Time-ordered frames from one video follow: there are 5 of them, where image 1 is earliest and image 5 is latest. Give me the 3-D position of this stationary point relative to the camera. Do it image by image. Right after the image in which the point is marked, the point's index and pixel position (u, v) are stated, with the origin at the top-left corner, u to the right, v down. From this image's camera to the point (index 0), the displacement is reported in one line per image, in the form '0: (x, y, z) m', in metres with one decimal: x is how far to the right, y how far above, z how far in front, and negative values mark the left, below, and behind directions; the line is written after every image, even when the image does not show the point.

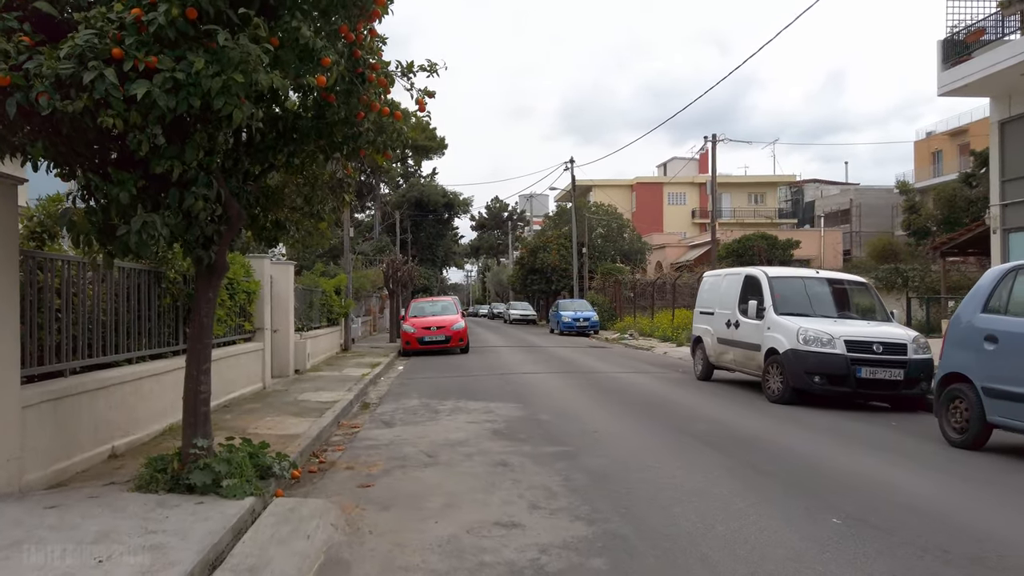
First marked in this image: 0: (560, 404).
0: (+0.7, -1.7, +10.7) m
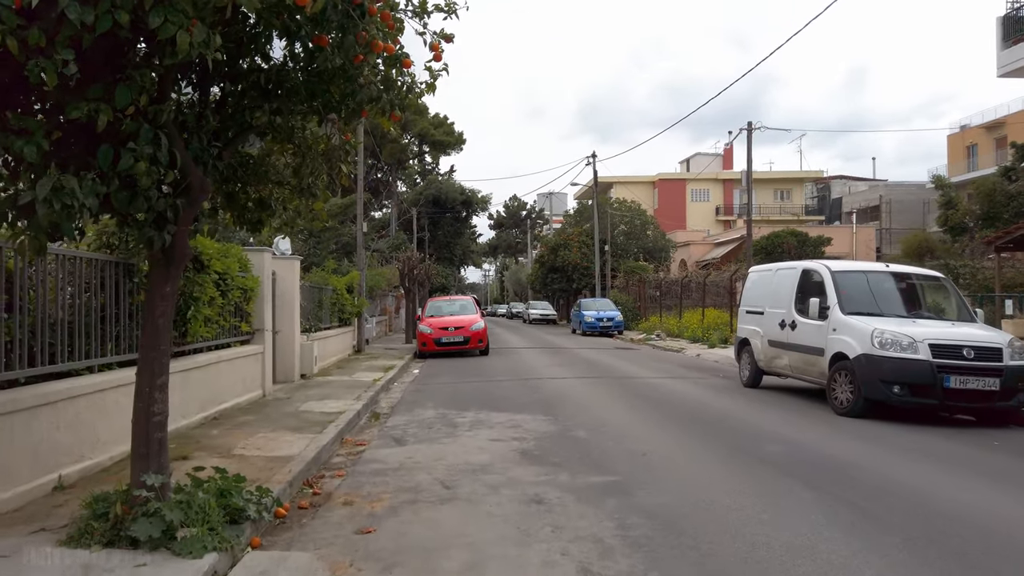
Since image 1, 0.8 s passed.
0: (+1.1, -1.6, +9.3) m
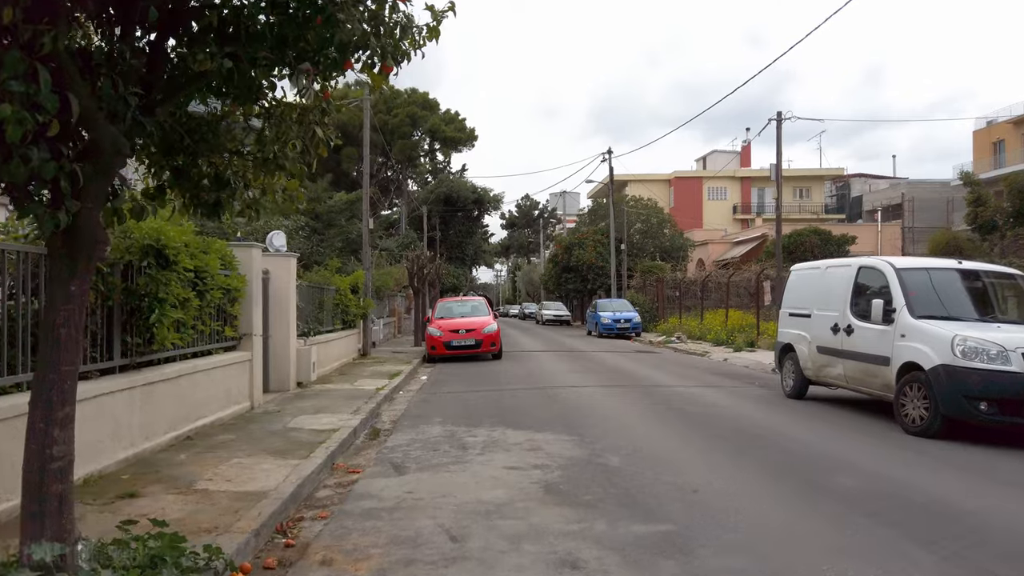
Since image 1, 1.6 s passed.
0: (+1.3, -1.6, +8.1) m
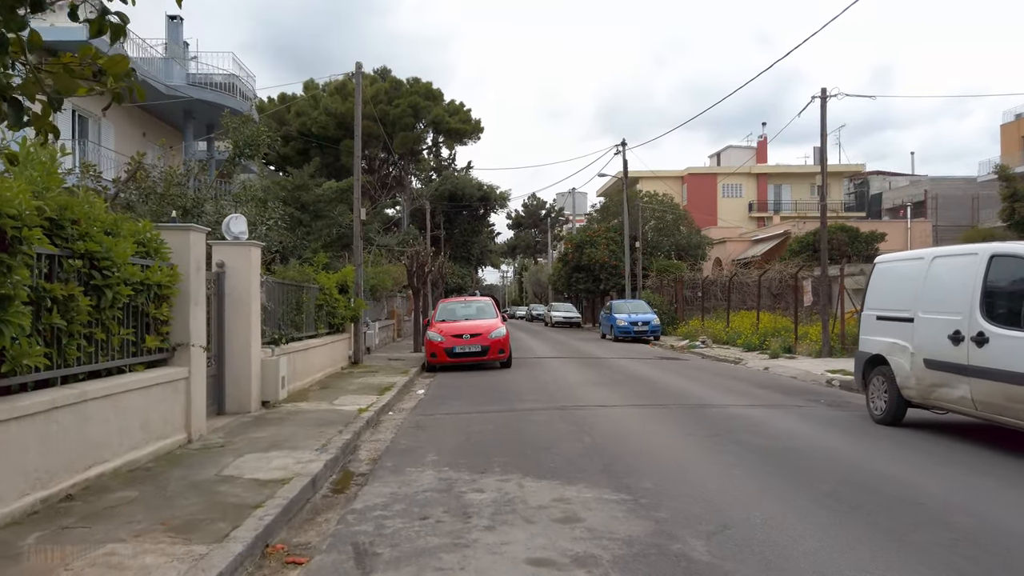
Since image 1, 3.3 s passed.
0: (+1.5, -1.6, +5.6) m
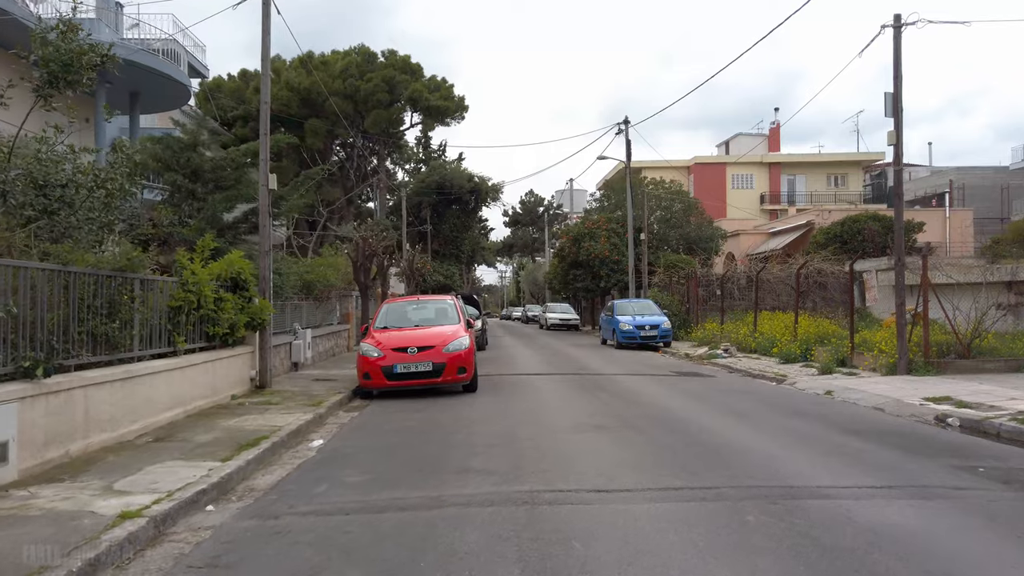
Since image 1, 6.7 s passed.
0: (+0.9, -1.5, +0.7) m
